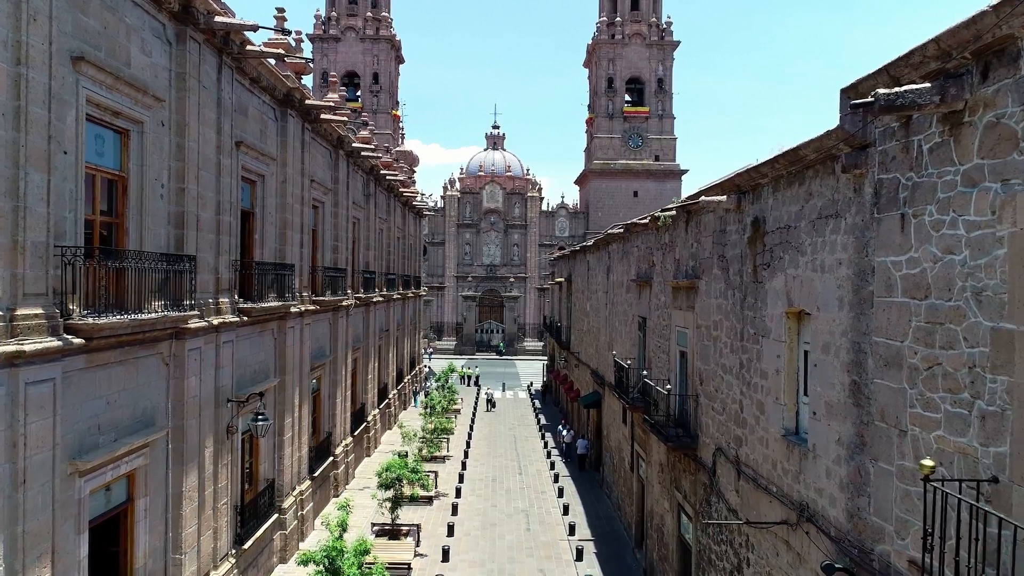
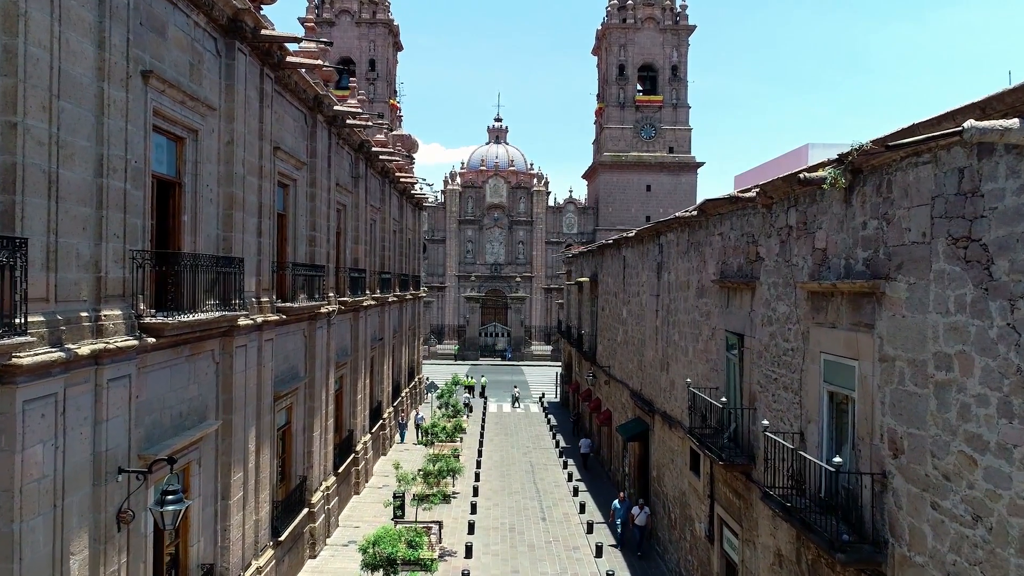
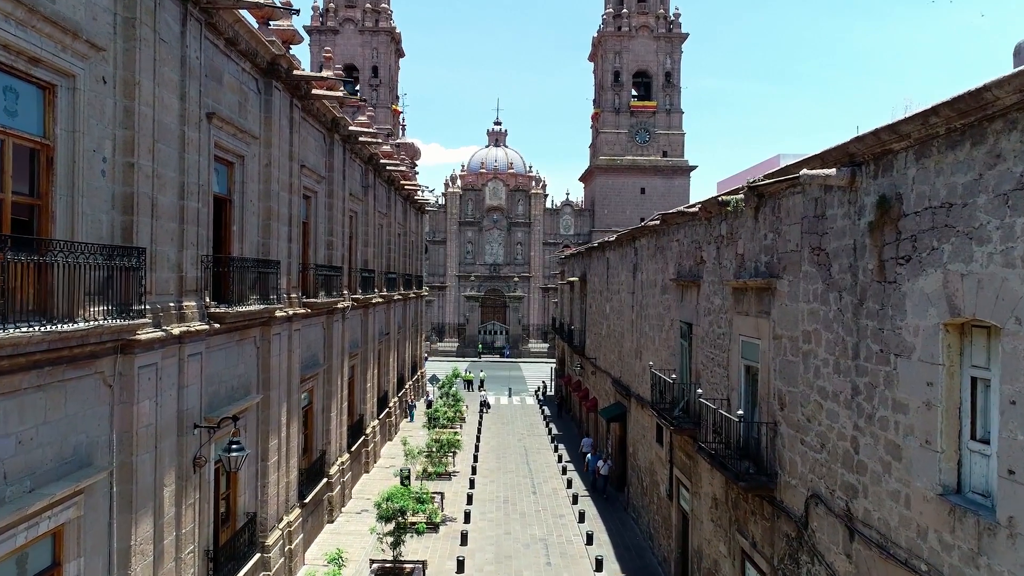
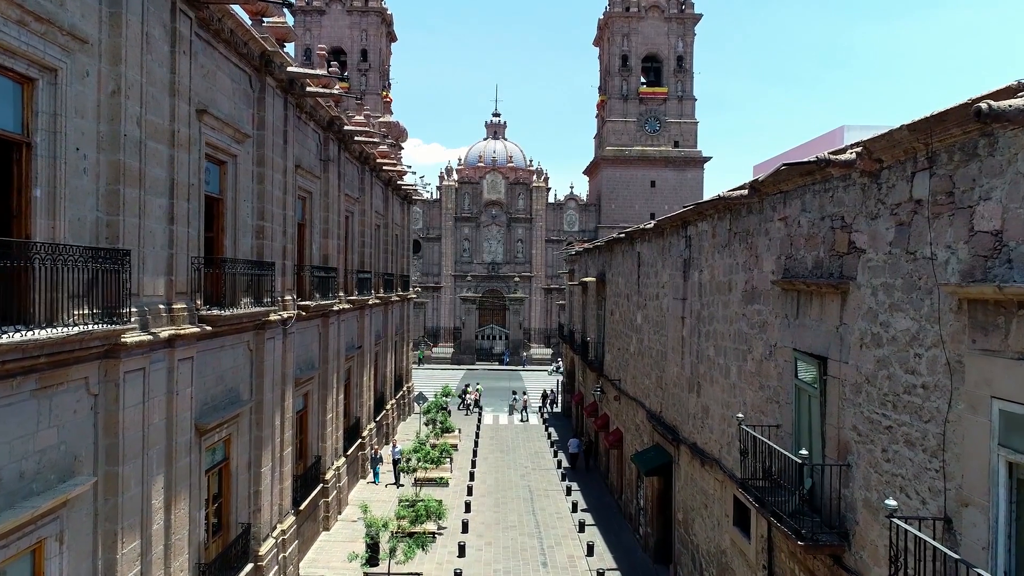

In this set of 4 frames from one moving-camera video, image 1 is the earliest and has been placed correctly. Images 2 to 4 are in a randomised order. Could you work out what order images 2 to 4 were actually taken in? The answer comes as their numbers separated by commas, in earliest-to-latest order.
3, 2, 4
